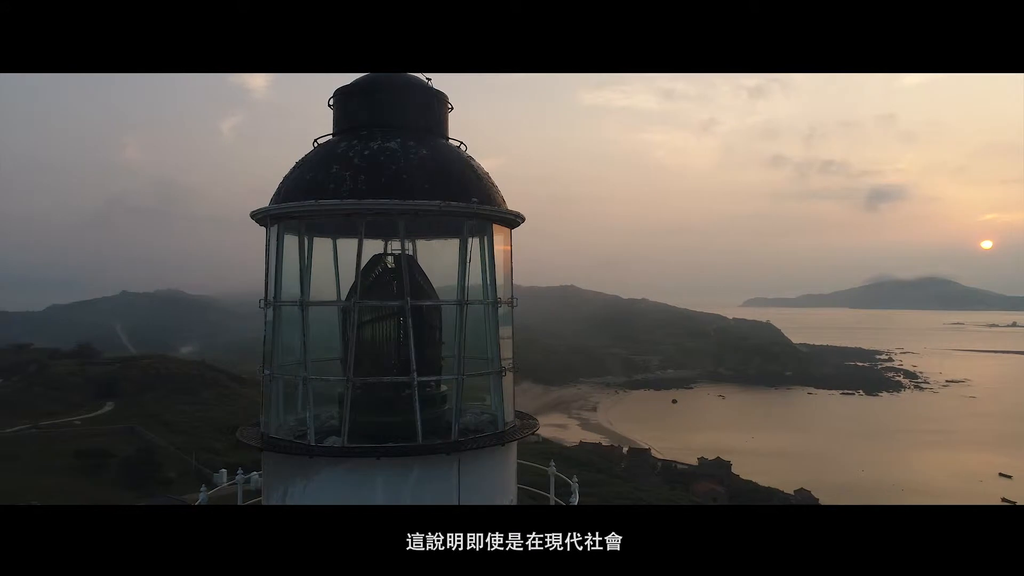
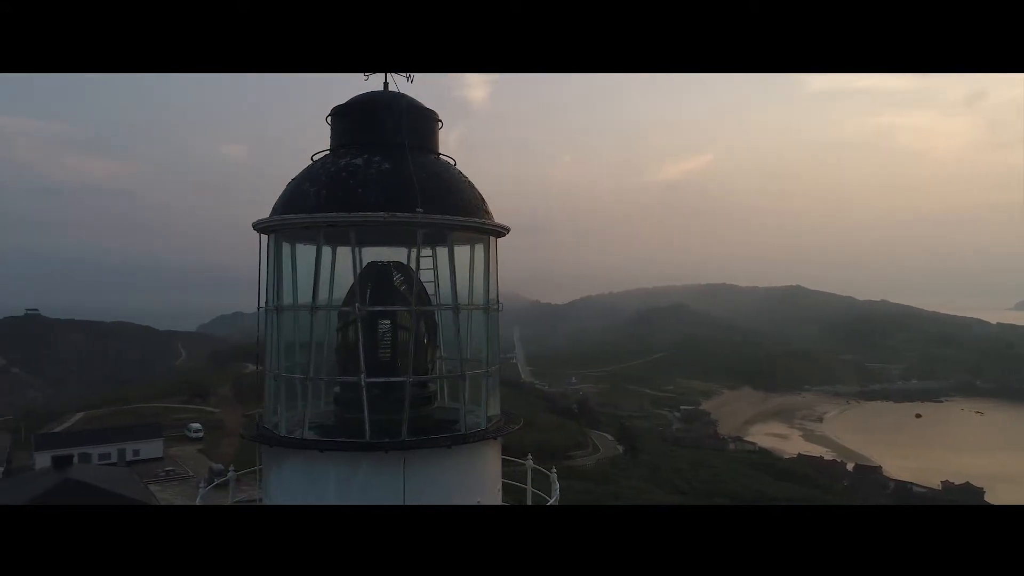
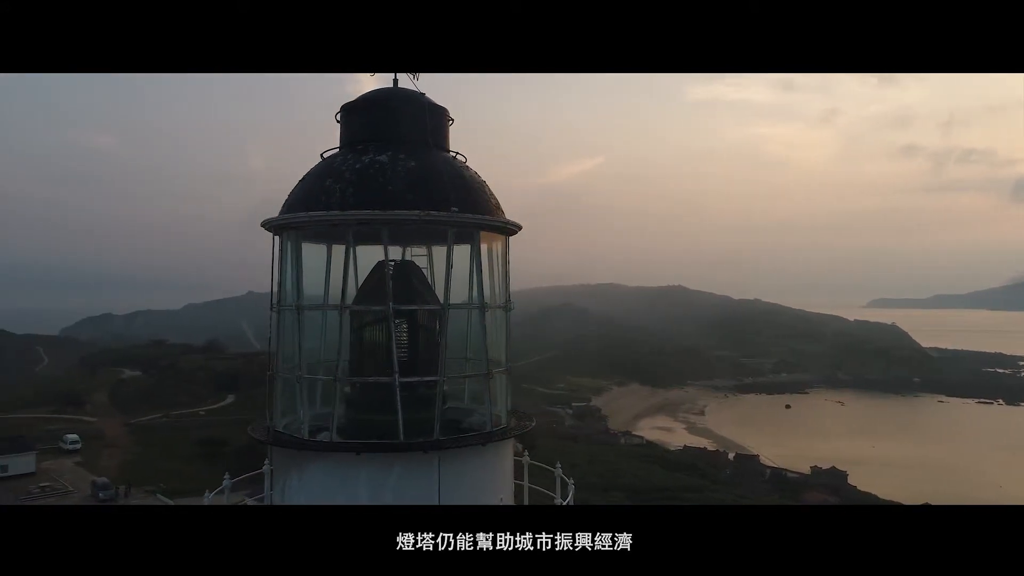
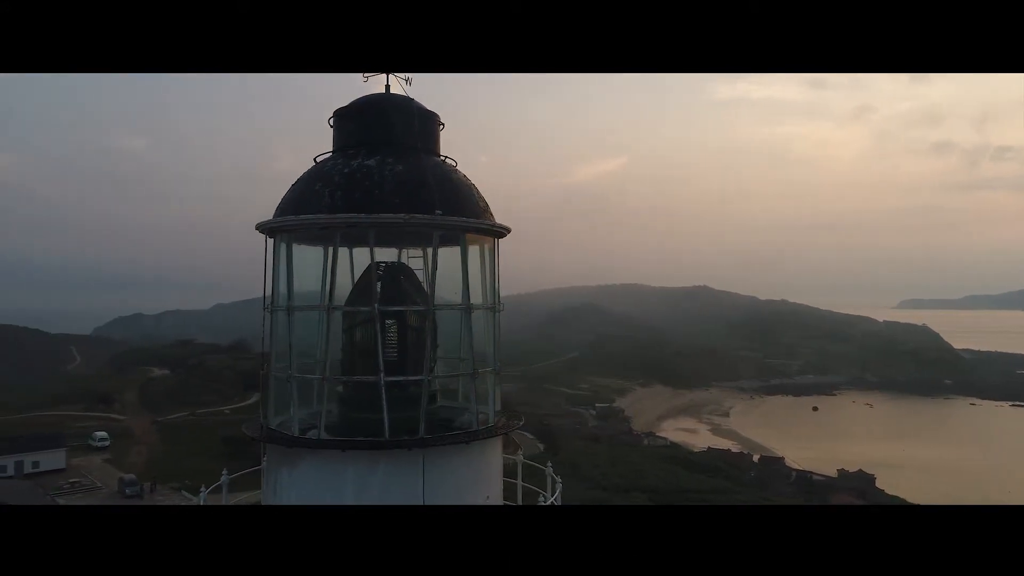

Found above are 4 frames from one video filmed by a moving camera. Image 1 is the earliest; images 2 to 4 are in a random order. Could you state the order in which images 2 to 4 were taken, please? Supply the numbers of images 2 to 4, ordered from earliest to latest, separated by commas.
3, 4, 2
